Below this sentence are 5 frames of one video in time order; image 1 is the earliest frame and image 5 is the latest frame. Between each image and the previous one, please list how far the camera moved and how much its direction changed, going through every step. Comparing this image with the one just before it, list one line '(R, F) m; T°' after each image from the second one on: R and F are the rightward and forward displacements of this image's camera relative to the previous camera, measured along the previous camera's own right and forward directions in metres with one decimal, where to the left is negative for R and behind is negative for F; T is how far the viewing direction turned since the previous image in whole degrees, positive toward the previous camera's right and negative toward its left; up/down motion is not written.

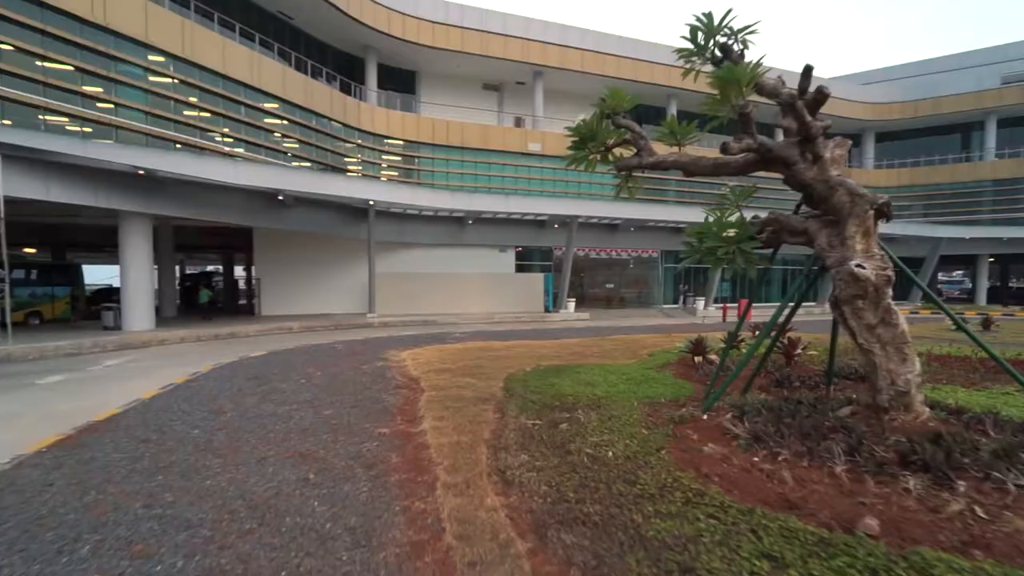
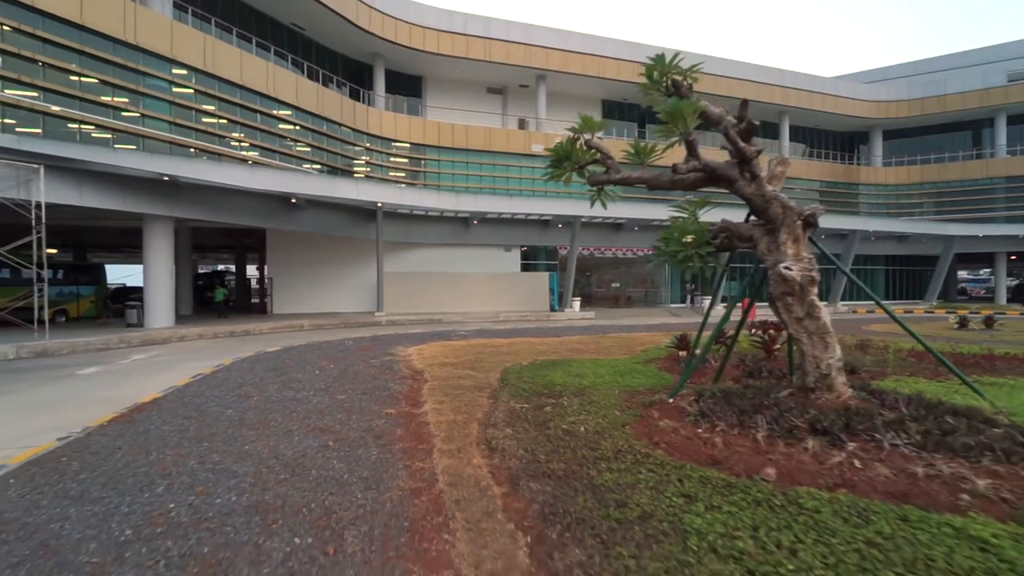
(+0.3, -0.8) m; -1°
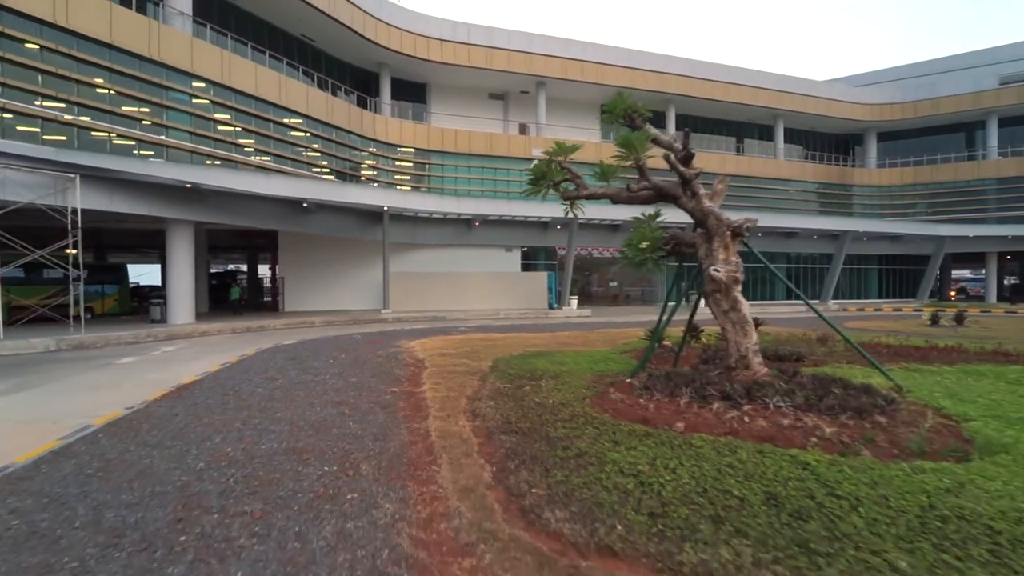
(+0.4, -1.2) m; -1°
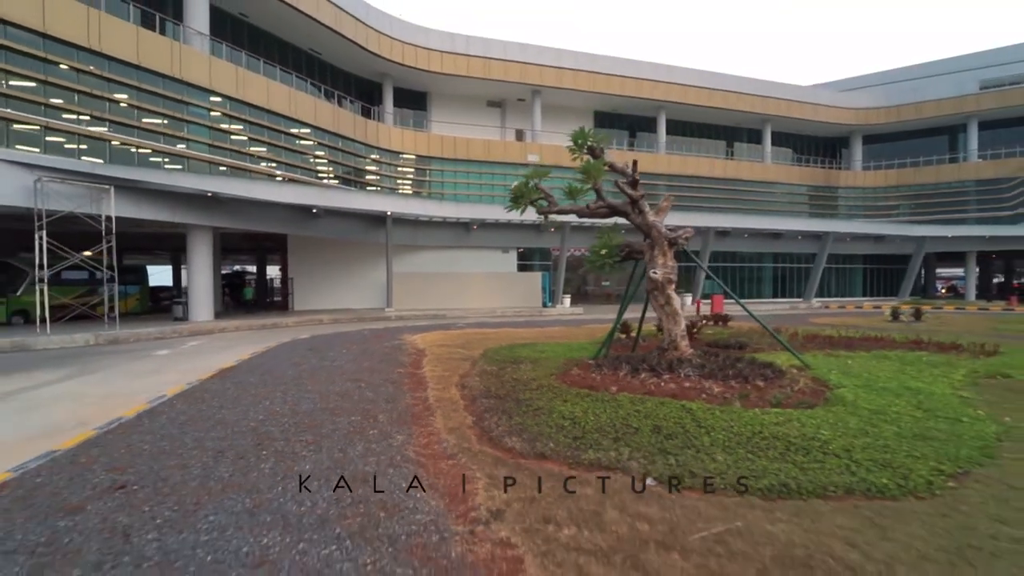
(+0.4, -1.6) m; 0°
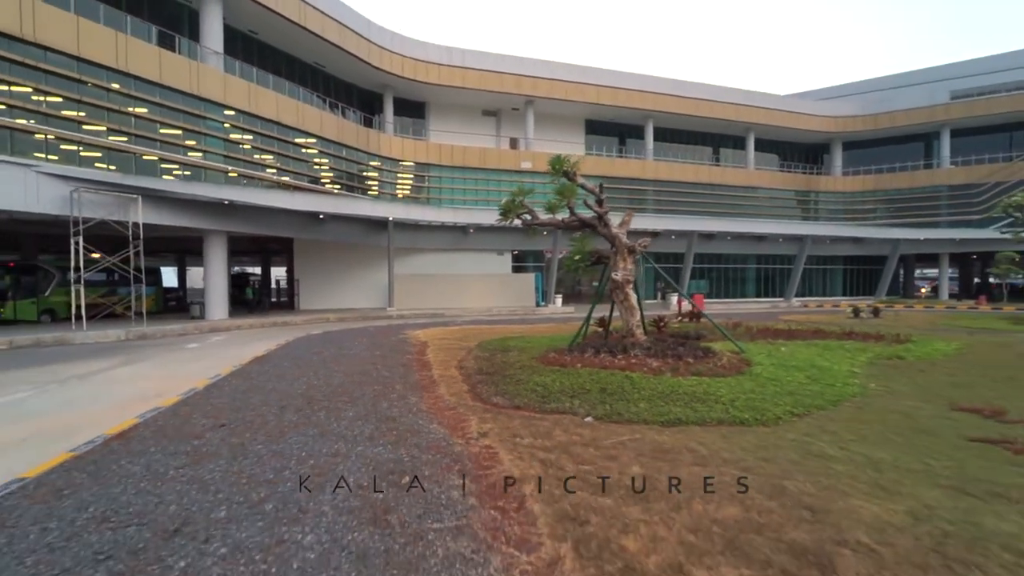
(+0.2, -1.8) m; 0°
